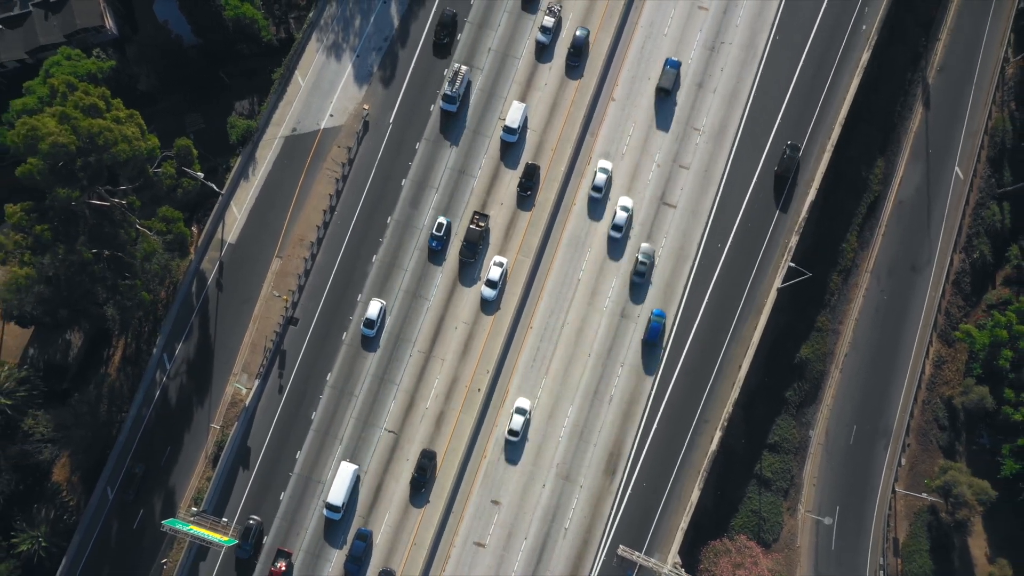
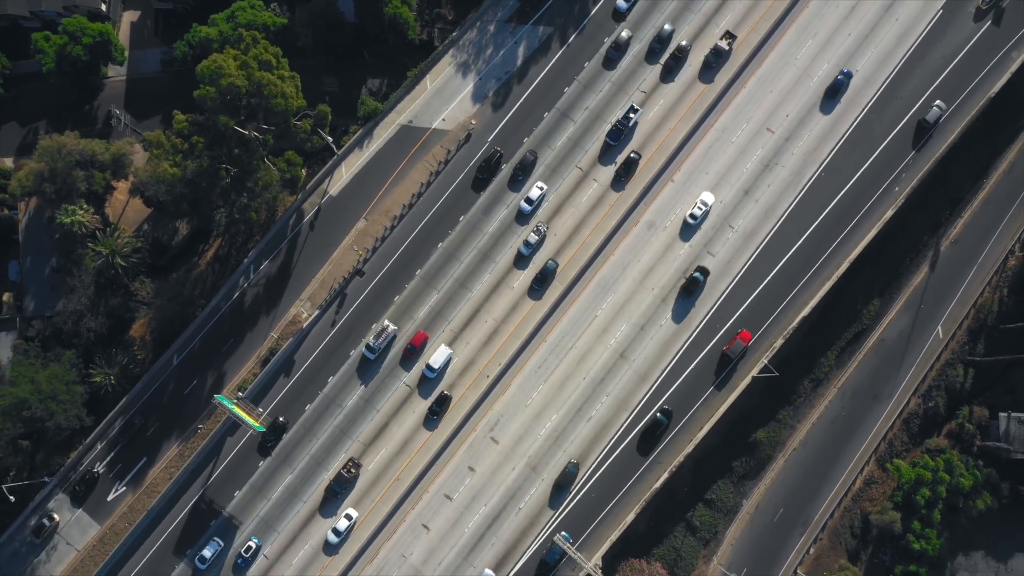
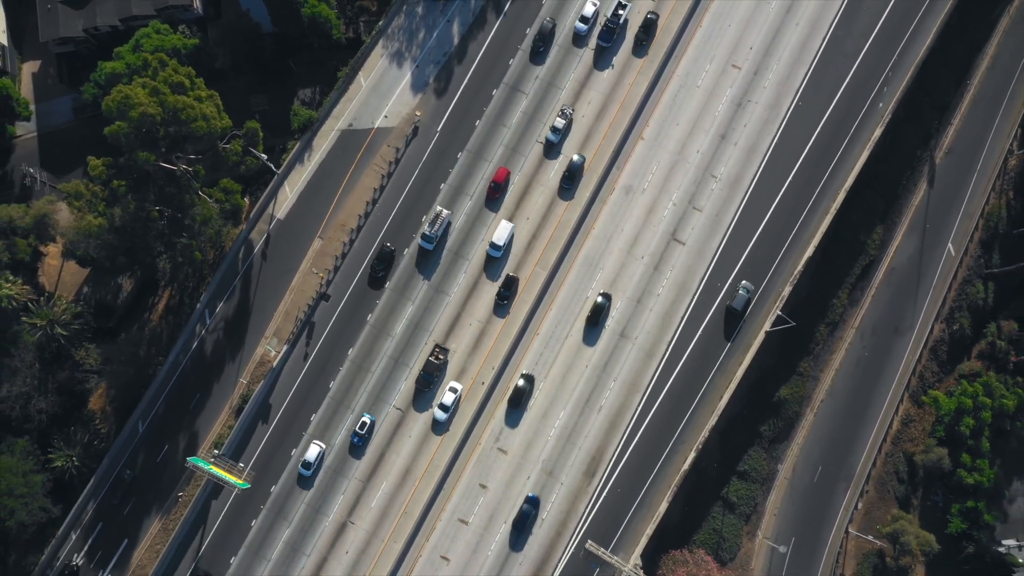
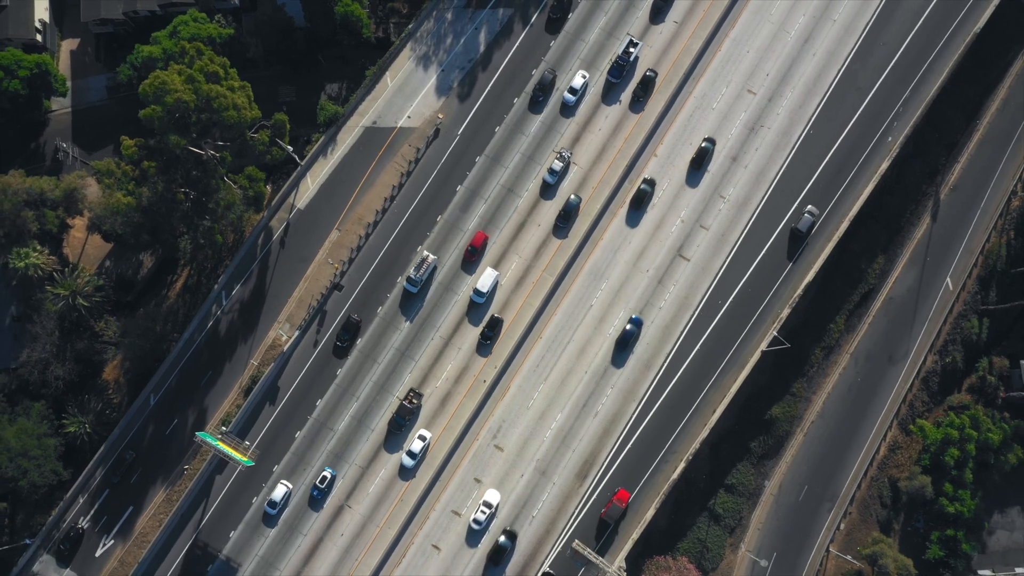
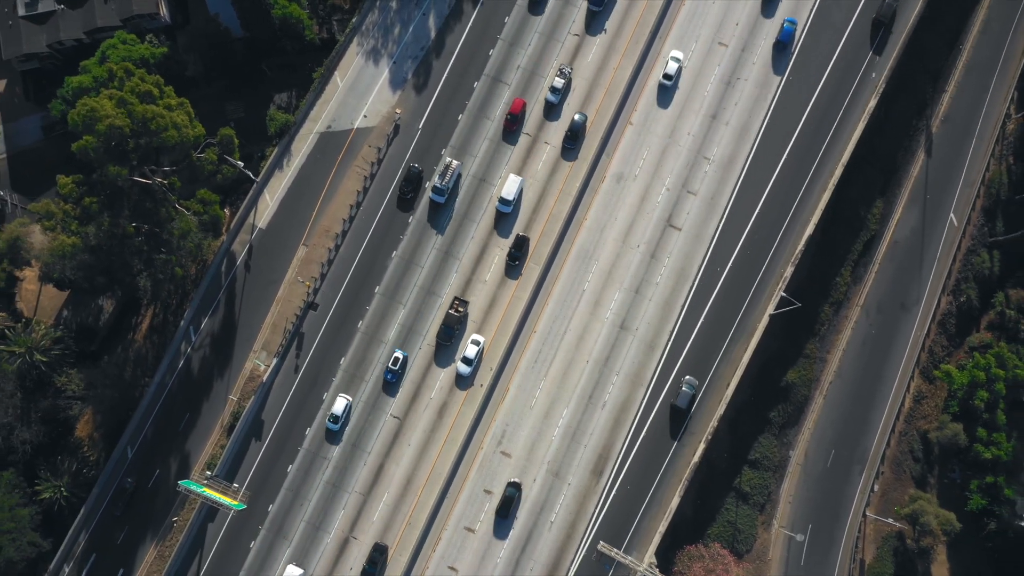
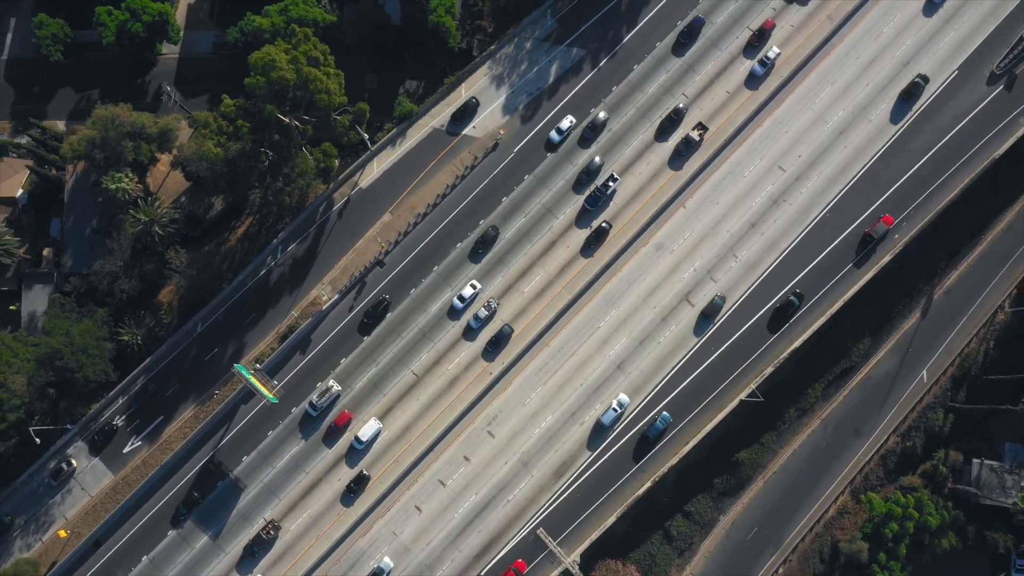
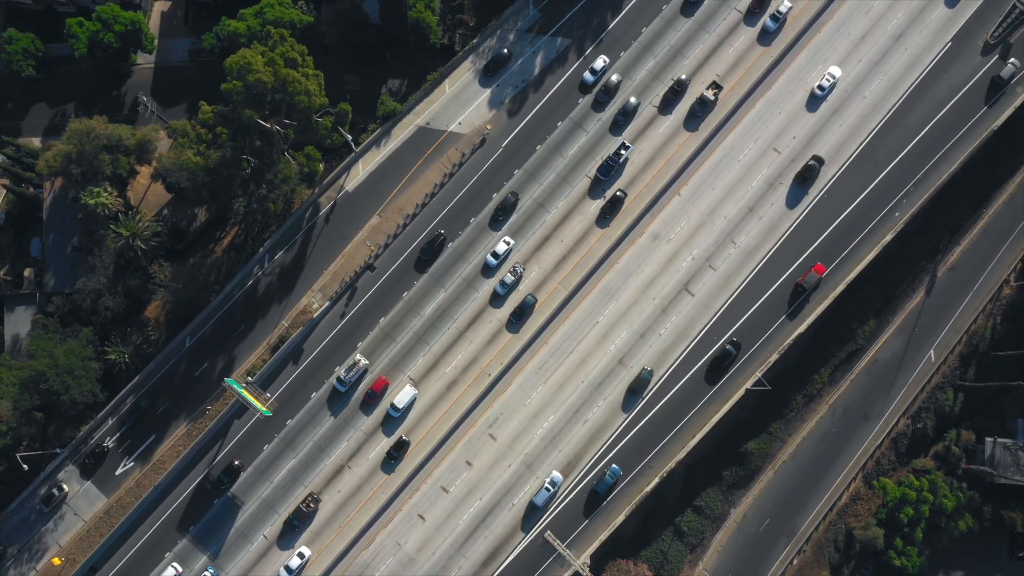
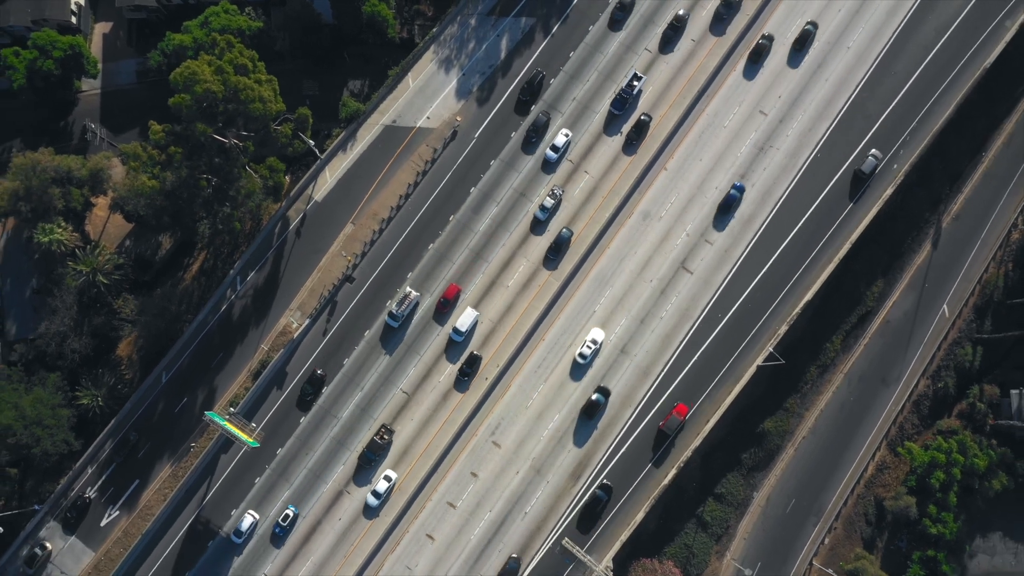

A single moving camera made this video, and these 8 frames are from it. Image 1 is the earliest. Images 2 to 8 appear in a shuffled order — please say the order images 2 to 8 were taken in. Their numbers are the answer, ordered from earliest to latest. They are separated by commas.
5, 3, 4, 8, 2, 7, 6
